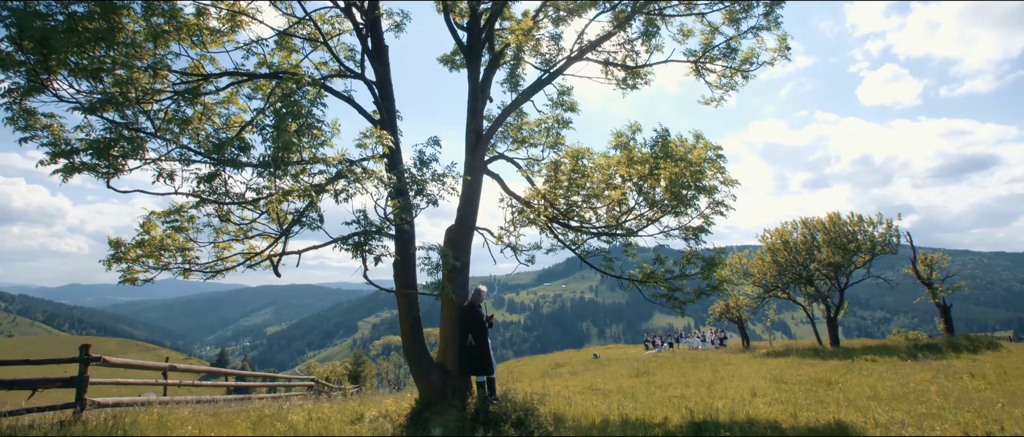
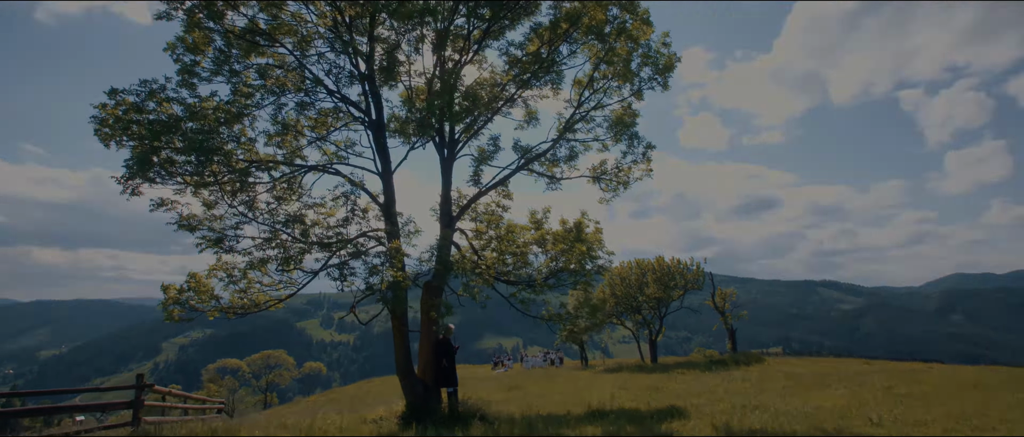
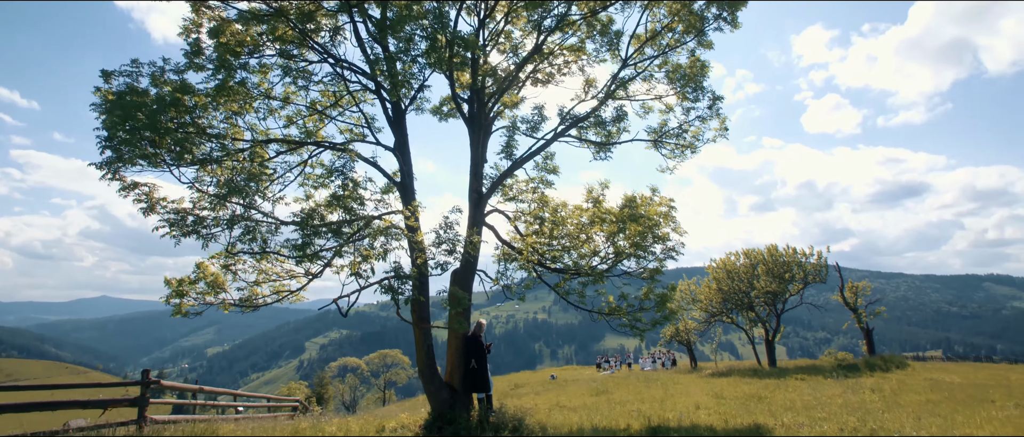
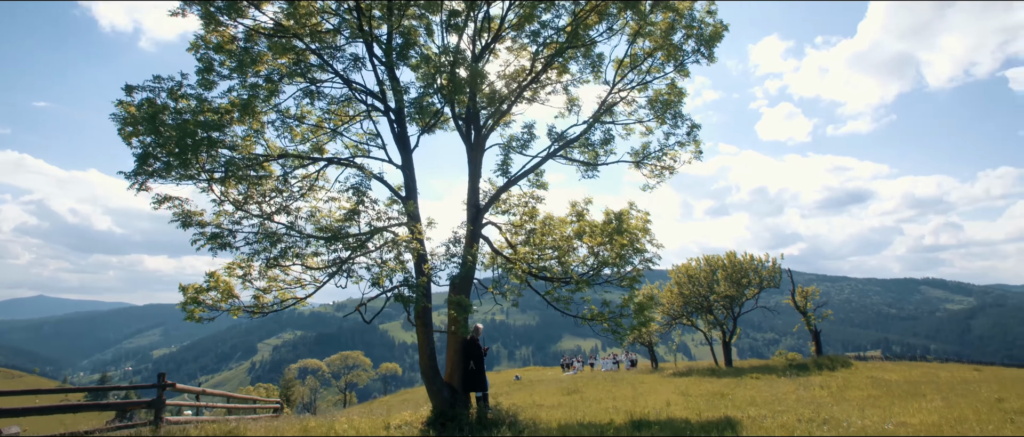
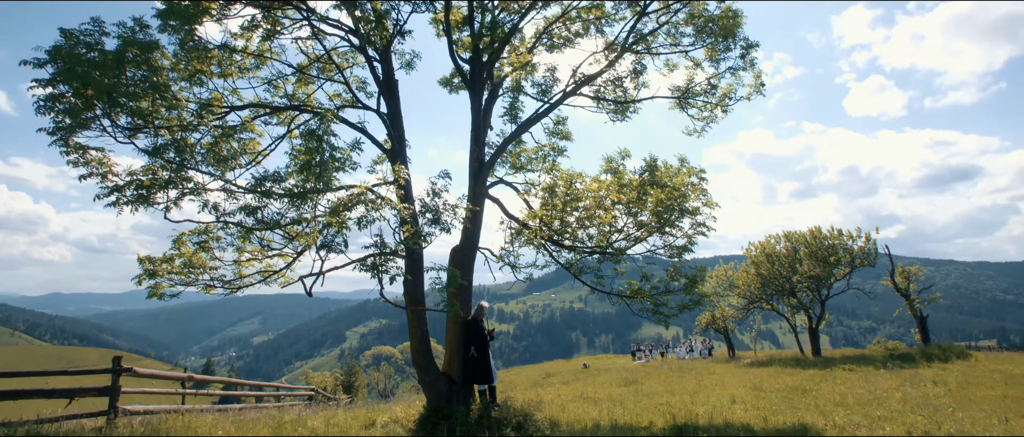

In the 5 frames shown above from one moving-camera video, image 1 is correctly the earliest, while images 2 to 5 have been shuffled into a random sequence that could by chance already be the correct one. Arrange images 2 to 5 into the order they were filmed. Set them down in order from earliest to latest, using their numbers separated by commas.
5, 3, 4, 2
